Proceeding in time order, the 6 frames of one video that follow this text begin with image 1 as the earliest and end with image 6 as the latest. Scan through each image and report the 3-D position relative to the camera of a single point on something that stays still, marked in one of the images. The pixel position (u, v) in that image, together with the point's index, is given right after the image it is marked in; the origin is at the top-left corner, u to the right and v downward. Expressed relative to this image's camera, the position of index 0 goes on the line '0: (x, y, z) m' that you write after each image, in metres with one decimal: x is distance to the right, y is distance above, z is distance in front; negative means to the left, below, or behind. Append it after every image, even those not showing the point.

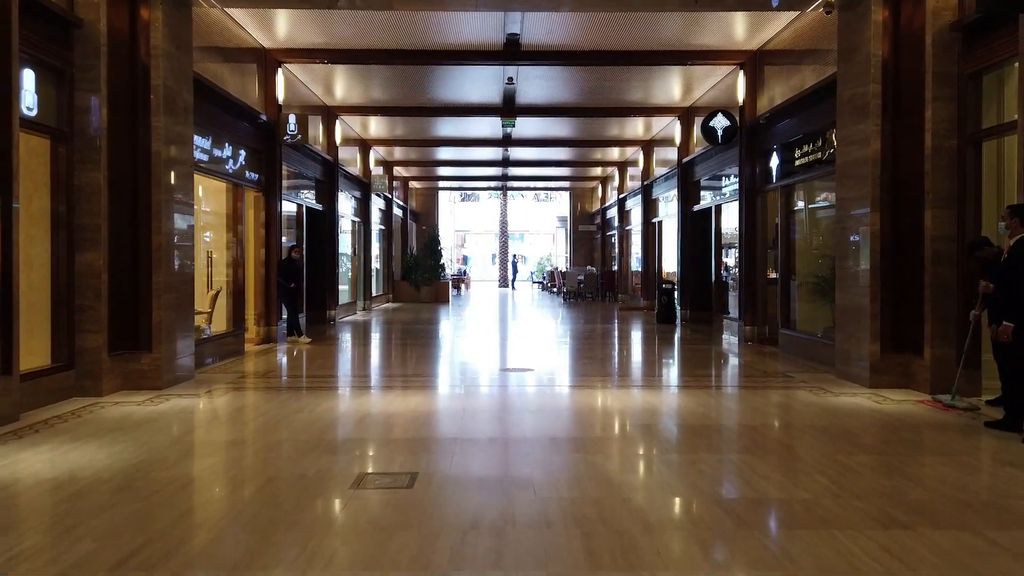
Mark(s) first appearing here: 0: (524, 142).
0: (+0.3, +3.8, +19.7) m
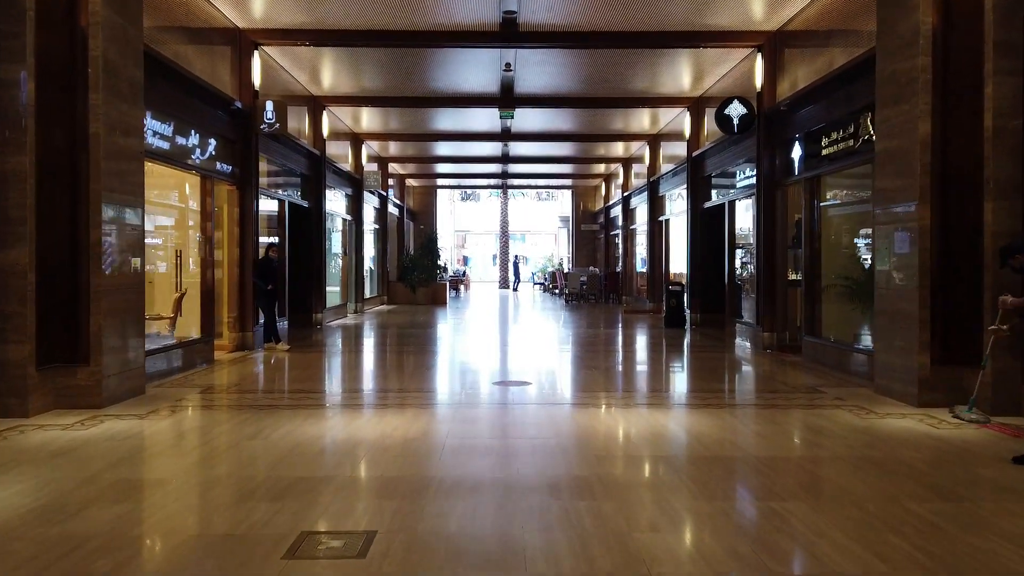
0: (+0.3, +3.8, +18.8) m
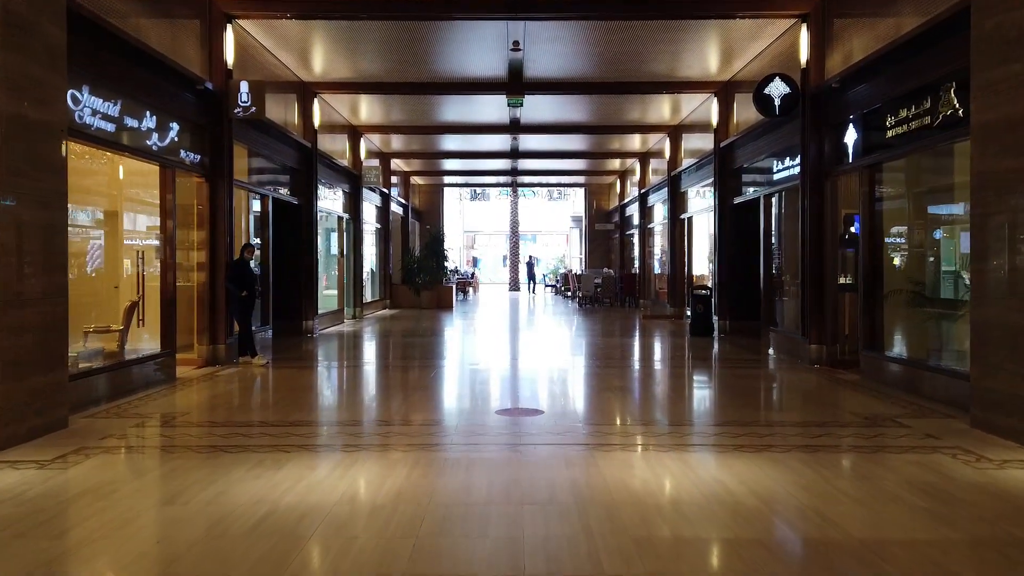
0: (+0.5, +3.7, +17.5) m
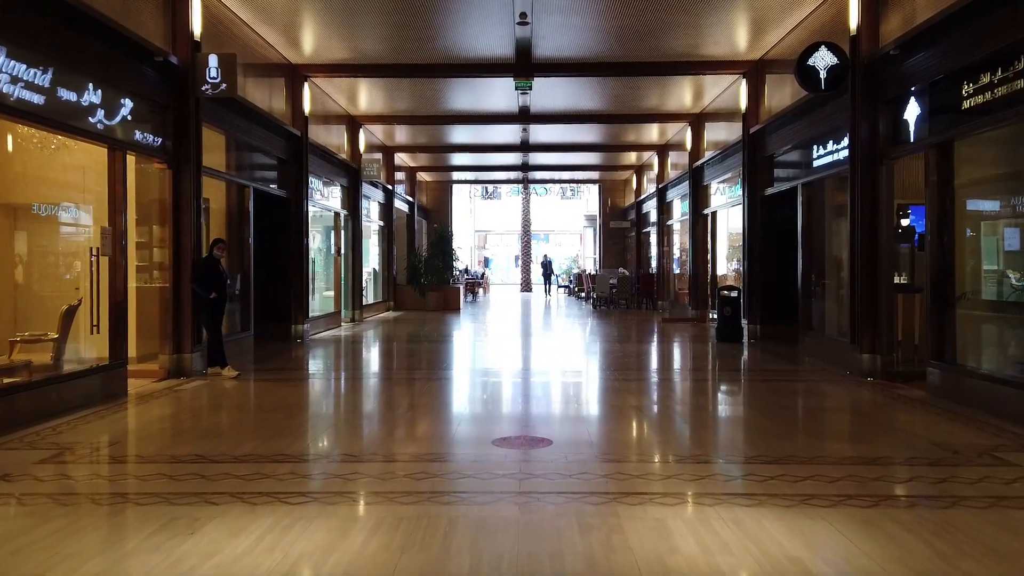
0: (+0.7, +3.7, +16.3) m
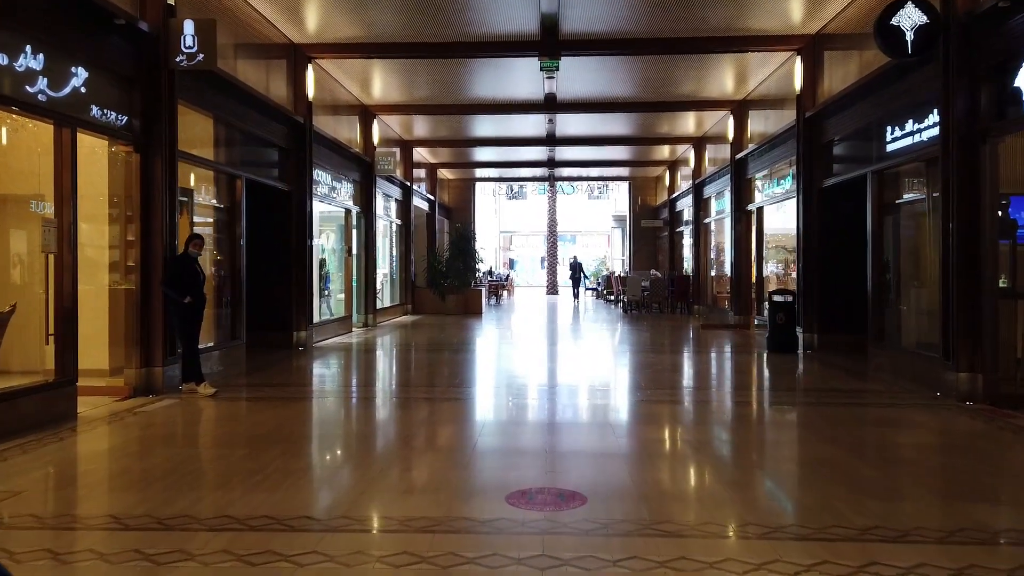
0: (+1.2, +3.6, +15.1) m
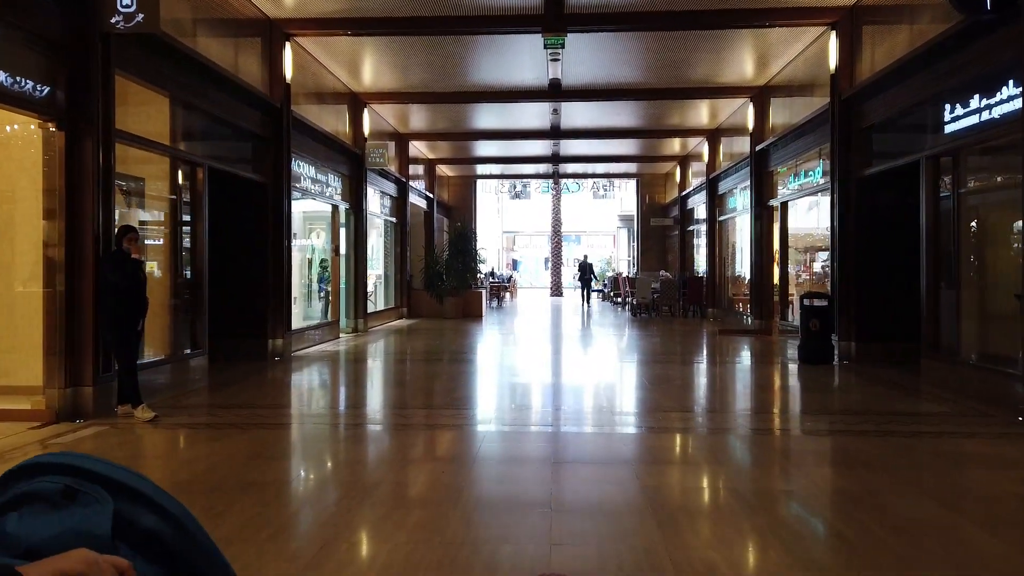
0: (+1.3, +3.6, +14.0) m
